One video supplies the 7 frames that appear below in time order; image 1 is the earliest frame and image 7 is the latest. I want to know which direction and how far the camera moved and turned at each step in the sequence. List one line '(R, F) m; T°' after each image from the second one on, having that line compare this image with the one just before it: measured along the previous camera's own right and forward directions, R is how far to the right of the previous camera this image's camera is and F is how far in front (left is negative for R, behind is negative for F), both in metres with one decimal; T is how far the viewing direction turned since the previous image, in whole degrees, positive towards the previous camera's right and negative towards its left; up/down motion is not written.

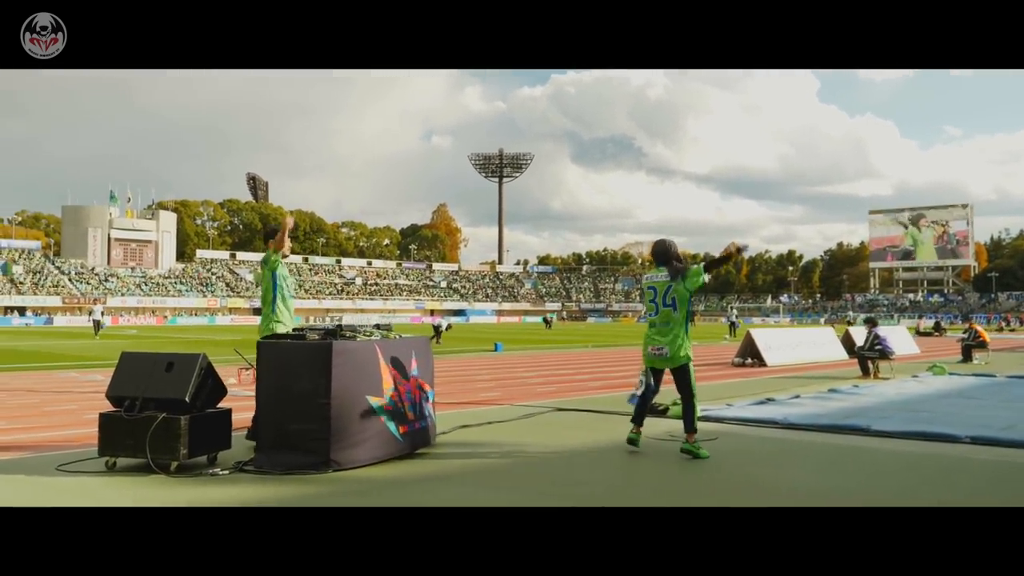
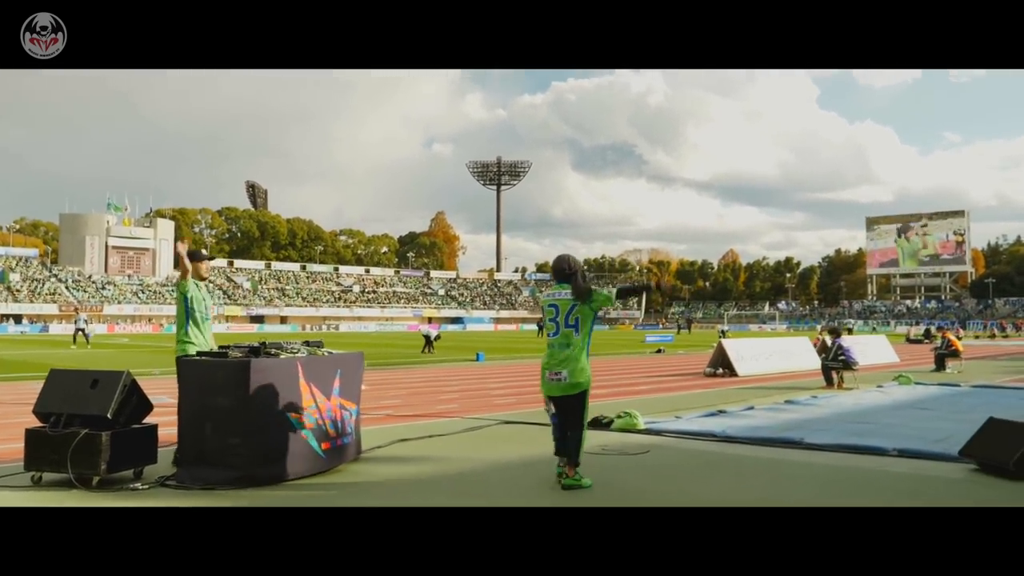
(+0.6, -0.1) m; -1°
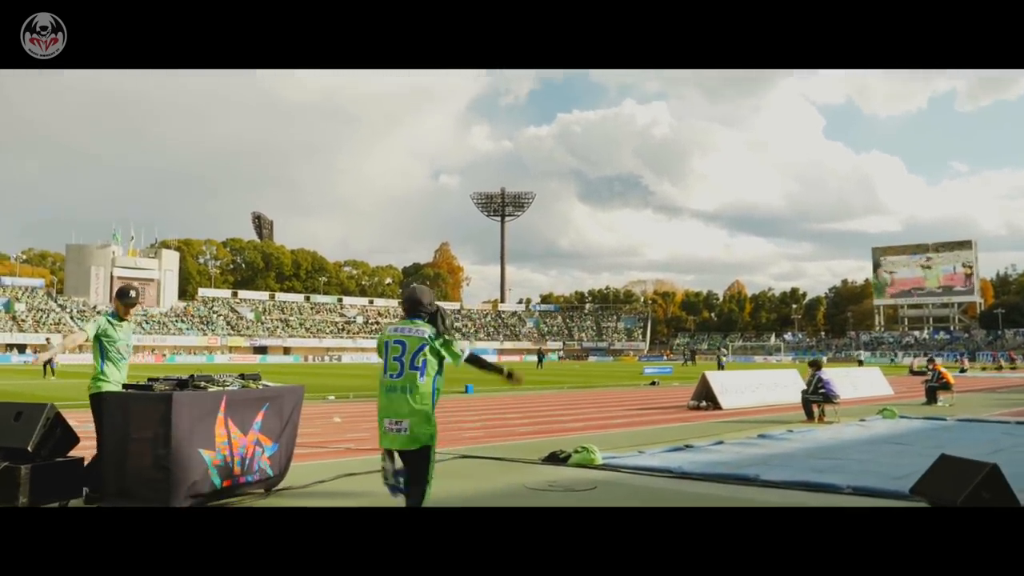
(+0.5, +0.1) m; -1°
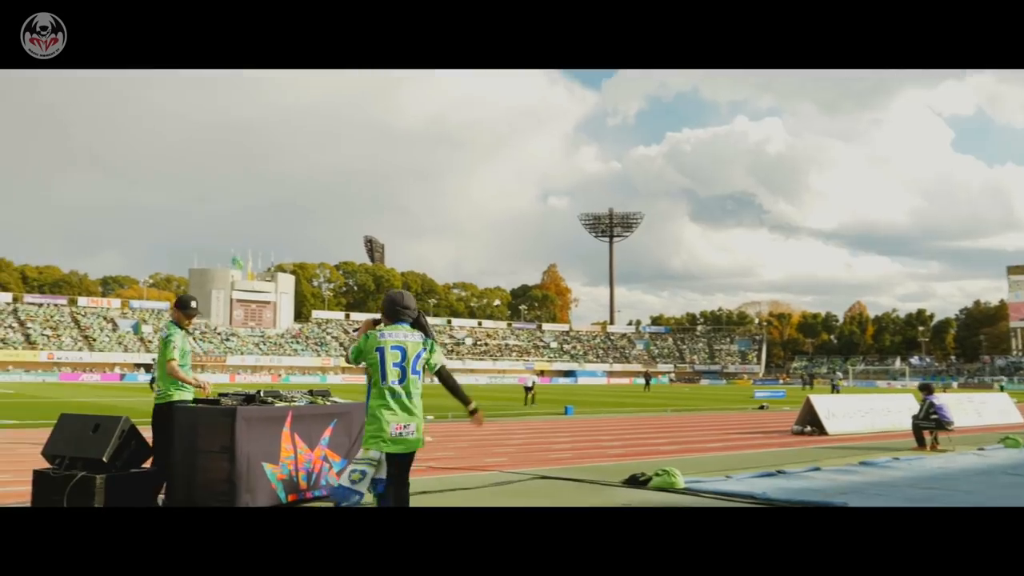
(+0.3, +0.2) m; -7°
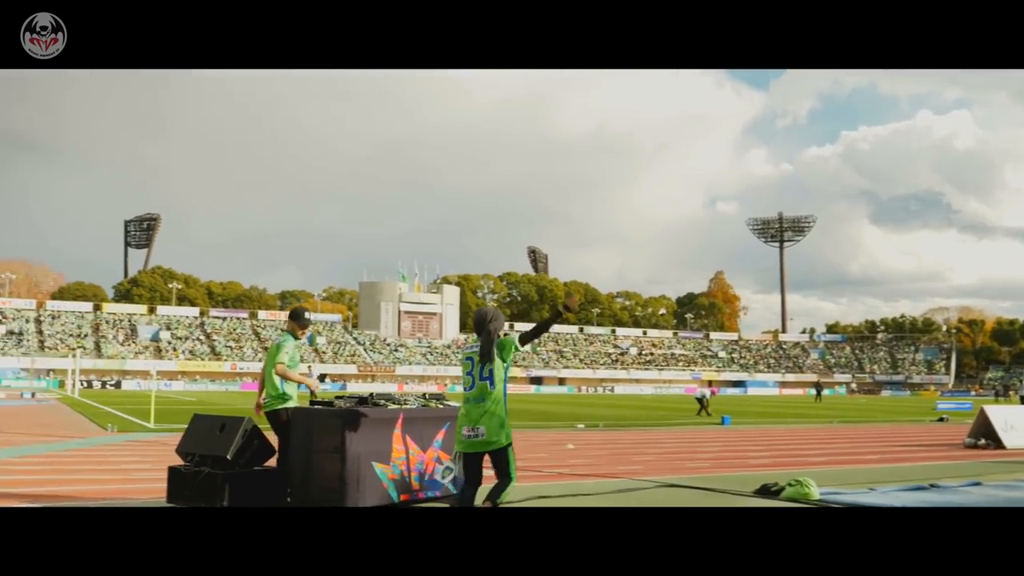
(+0.4, +0.1) m; -10°
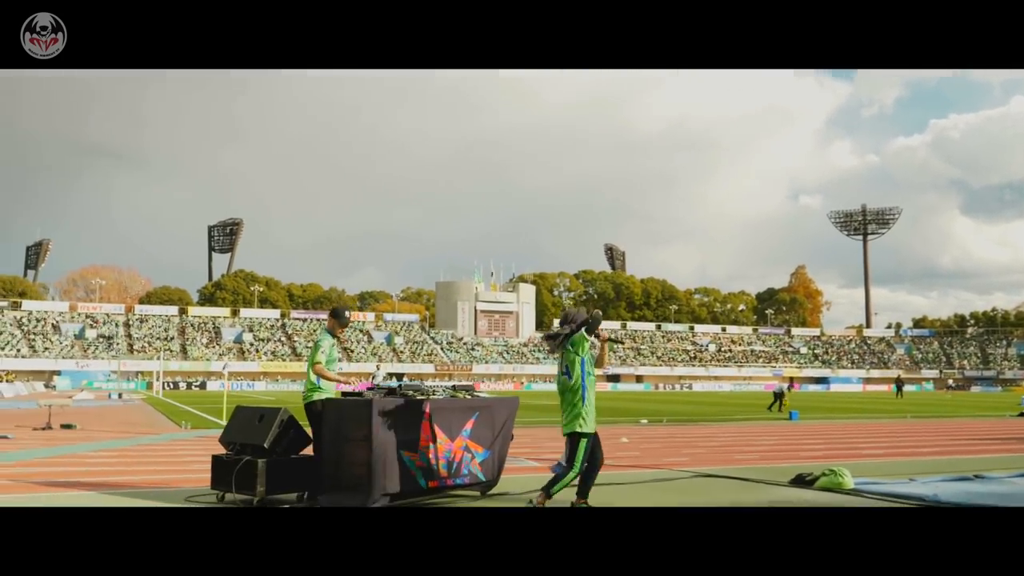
(+0.4, -0.1) m; -5°
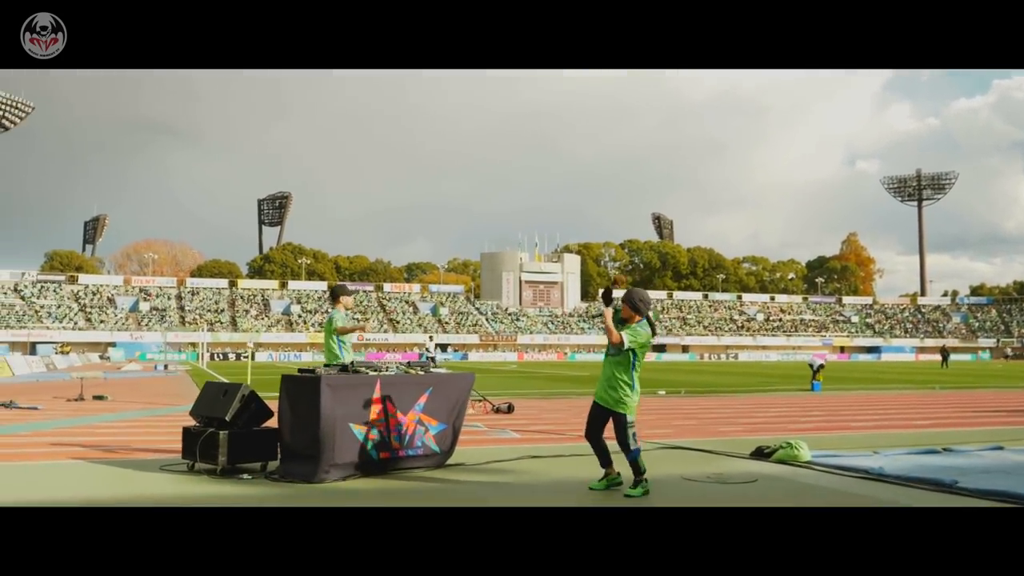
(+0.8, -0.1) m; -4°
